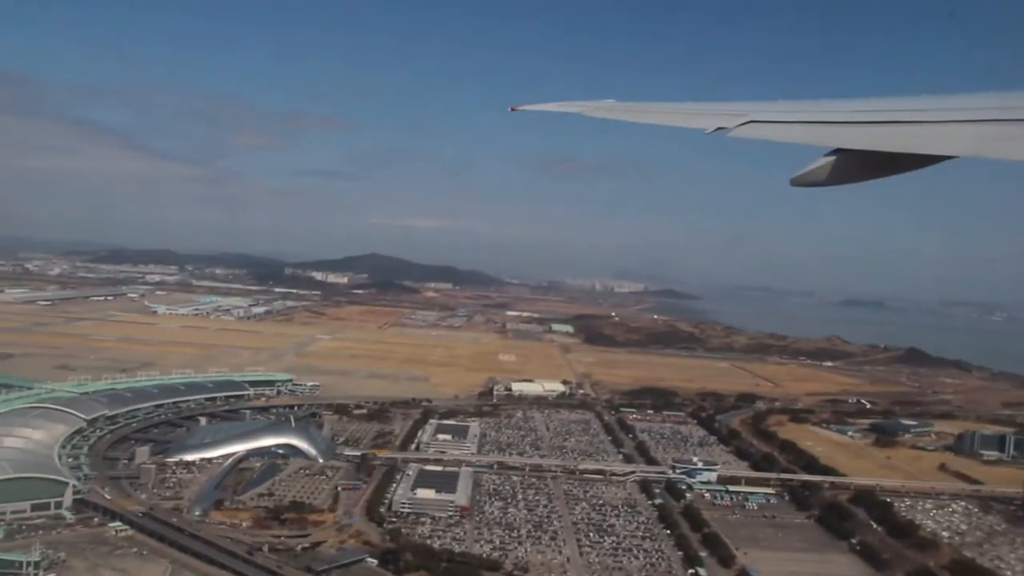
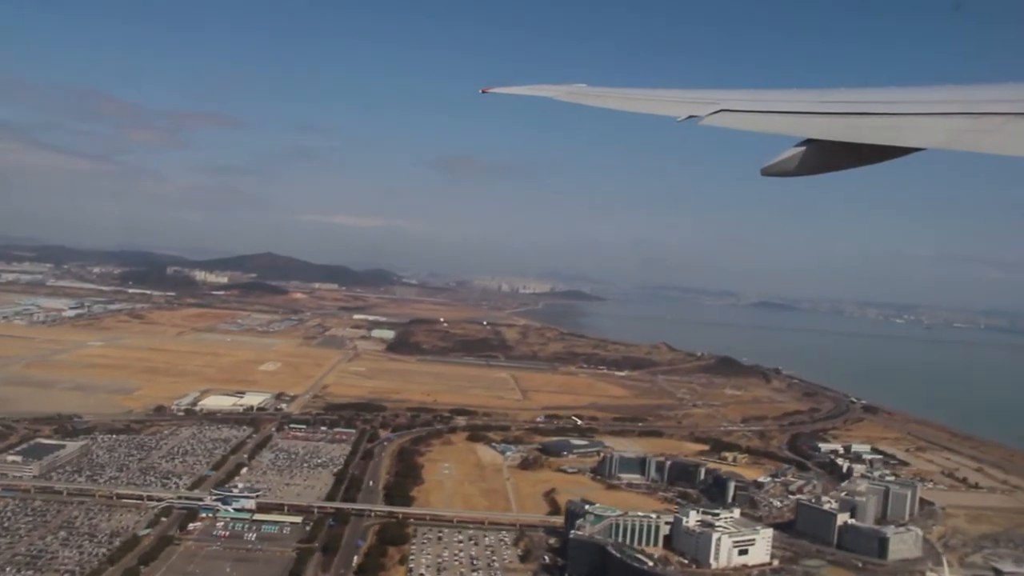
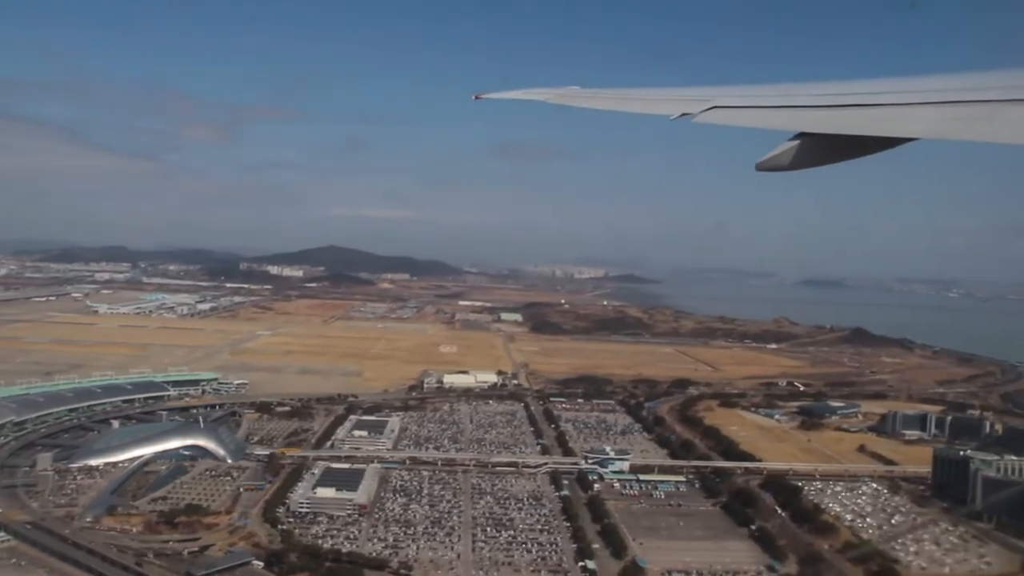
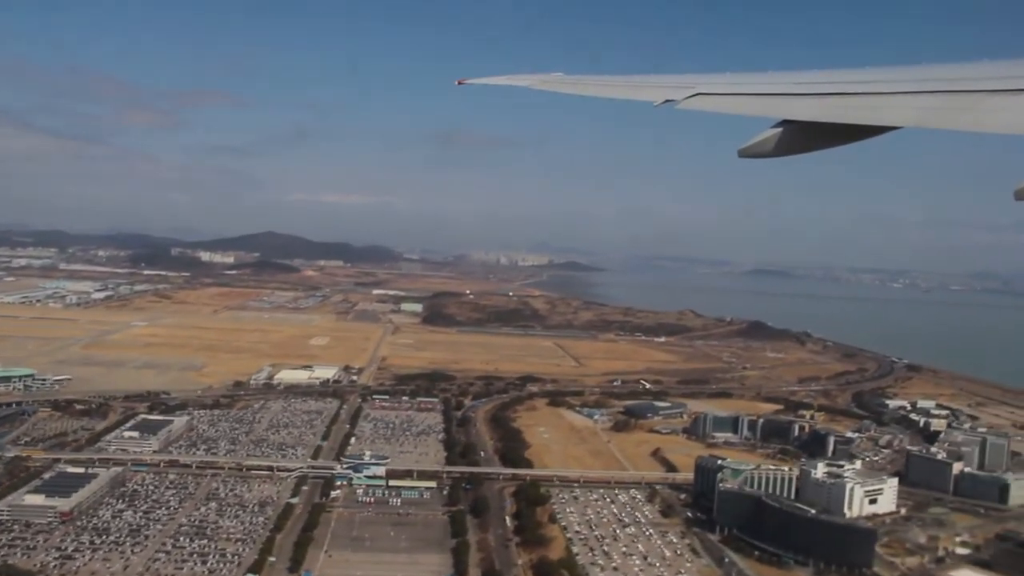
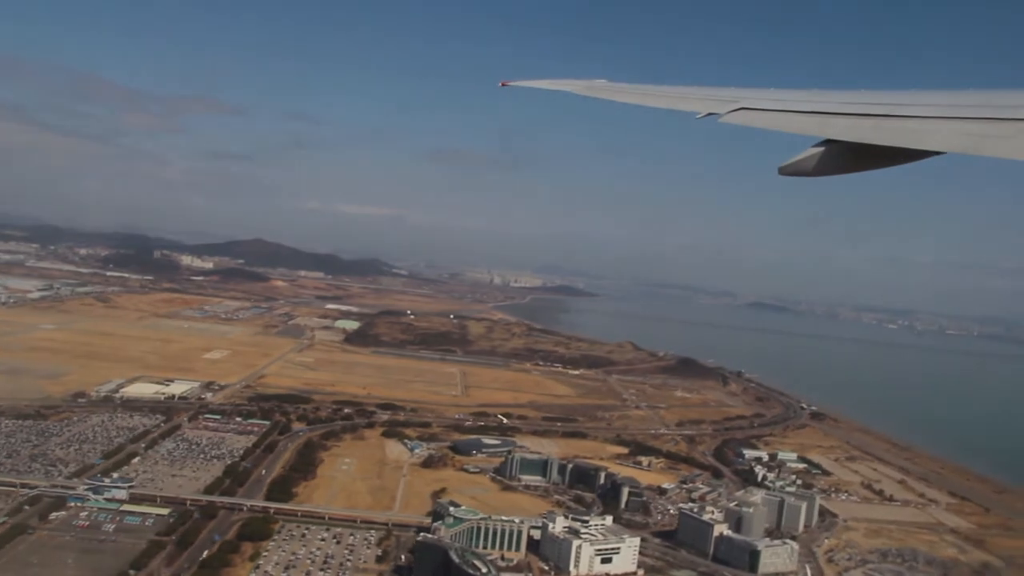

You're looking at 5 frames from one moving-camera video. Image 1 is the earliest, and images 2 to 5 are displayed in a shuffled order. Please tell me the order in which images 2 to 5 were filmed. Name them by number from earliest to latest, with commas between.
3, 4, 2, 5
